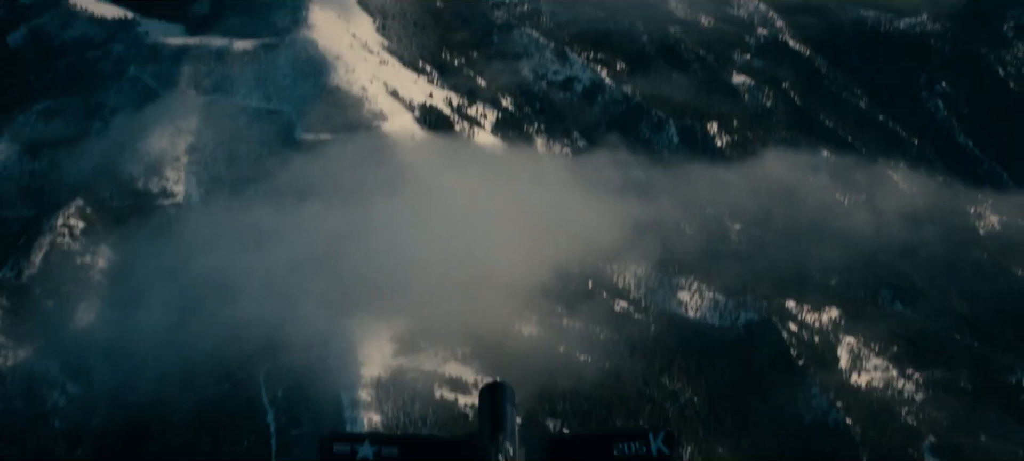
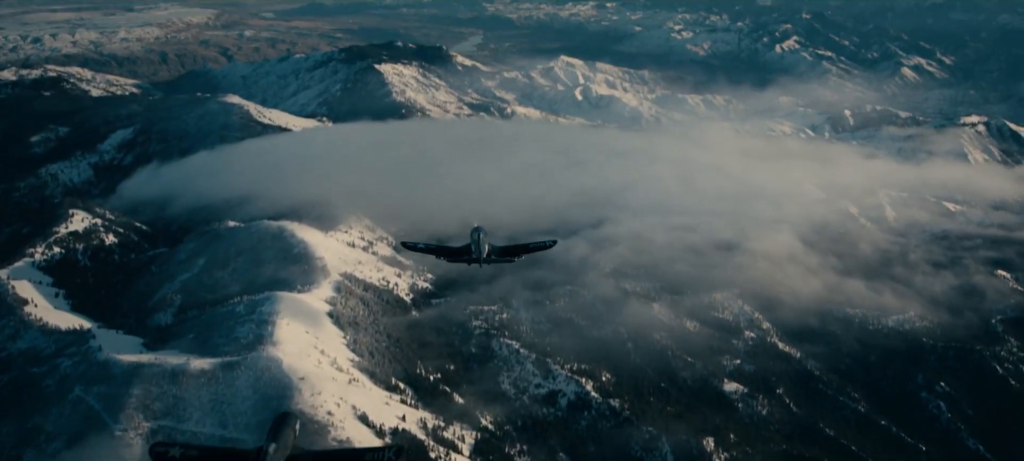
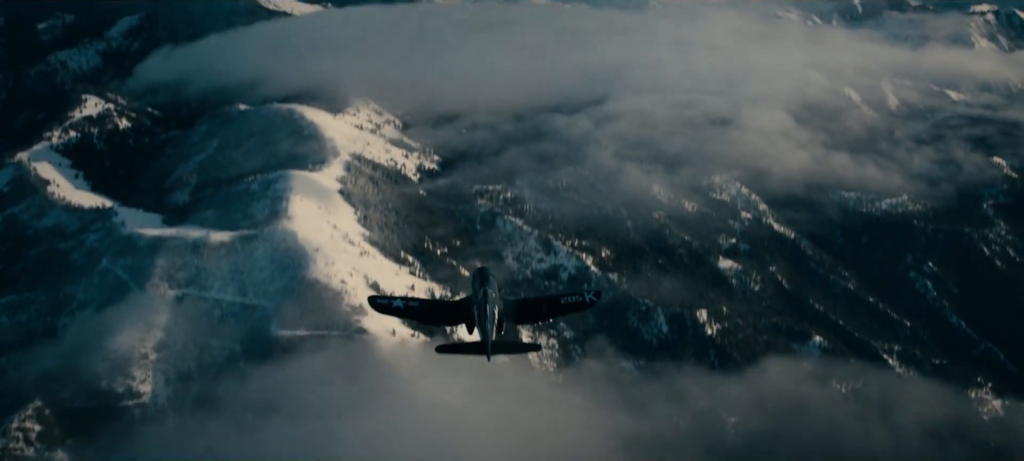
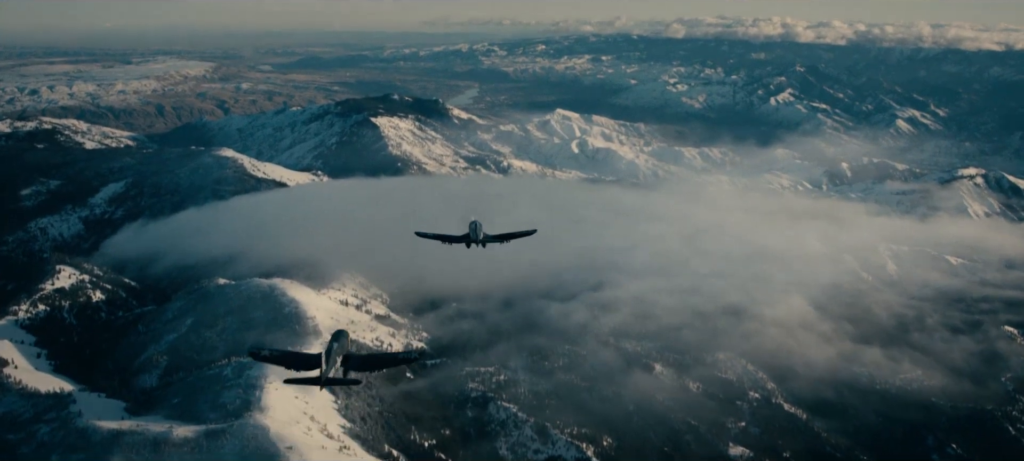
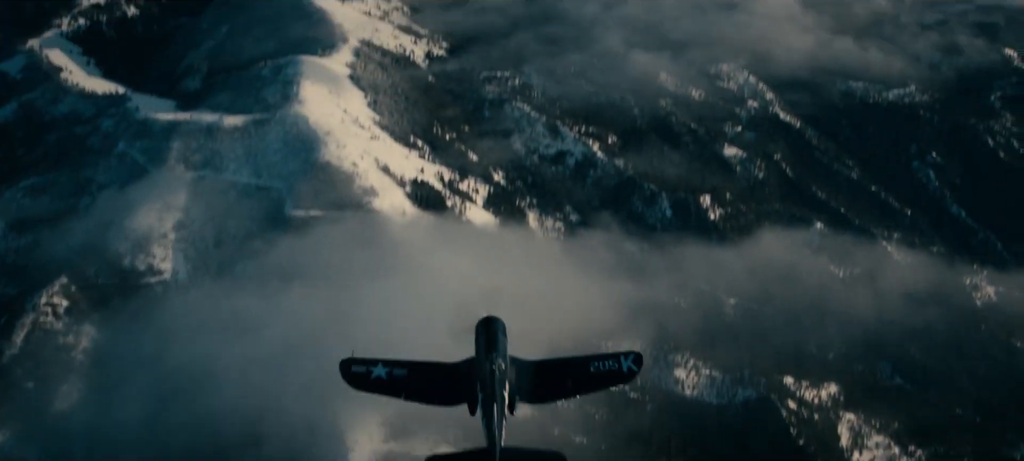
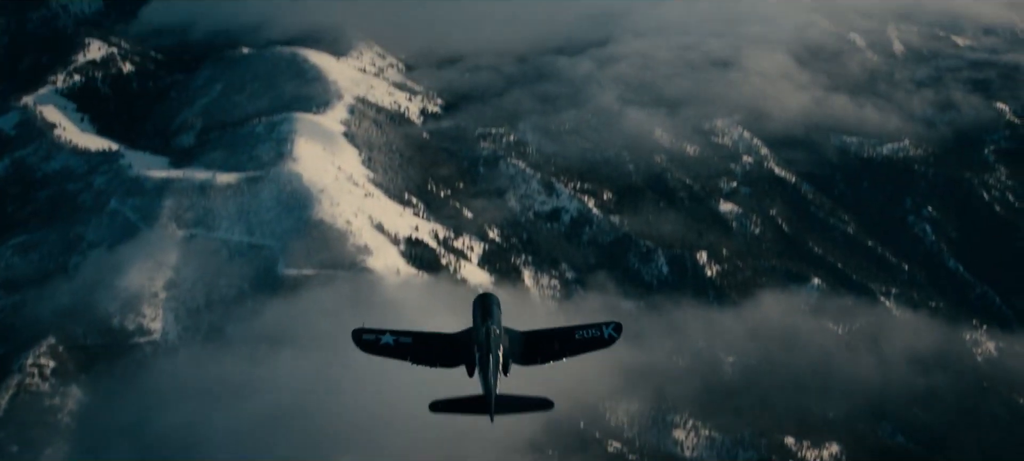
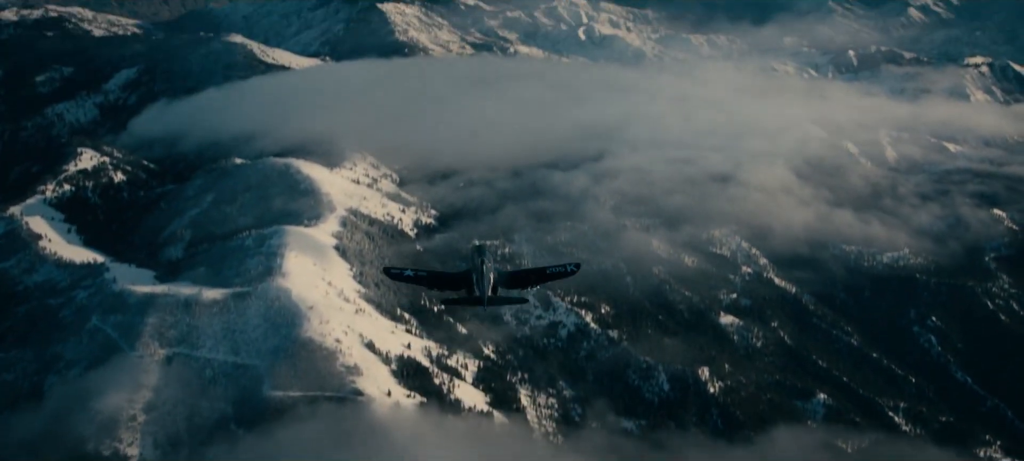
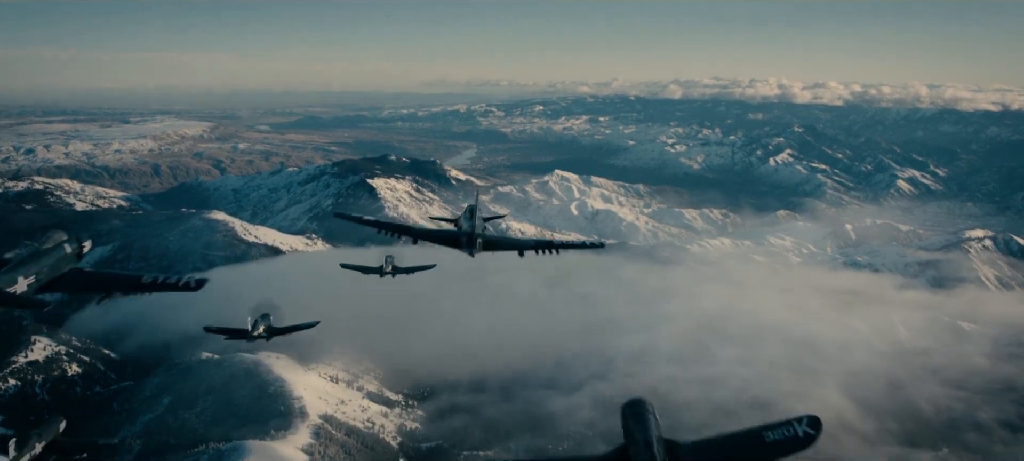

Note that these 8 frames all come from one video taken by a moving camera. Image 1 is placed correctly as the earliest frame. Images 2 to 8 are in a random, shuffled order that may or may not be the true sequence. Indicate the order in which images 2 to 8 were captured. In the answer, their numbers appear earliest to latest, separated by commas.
5, 6, 3, 7, 2, 4, 8
